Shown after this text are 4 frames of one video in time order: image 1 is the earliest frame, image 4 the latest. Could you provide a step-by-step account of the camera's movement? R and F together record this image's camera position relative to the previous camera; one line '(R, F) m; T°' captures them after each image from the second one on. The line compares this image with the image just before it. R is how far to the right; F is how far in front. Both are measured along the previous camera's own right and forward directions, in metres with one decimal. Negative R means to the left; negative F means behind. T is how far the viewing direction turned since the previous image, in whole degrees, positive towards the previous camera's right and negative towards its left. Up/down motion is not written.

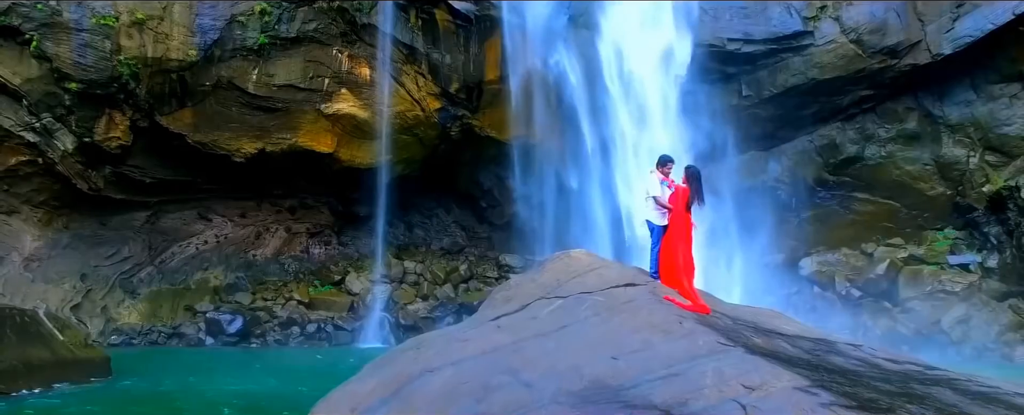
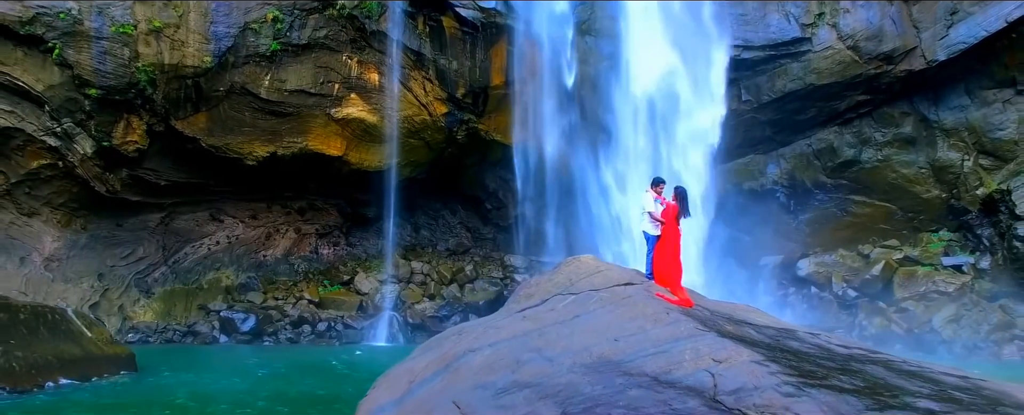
(-0.1, -0.4) m; 0°
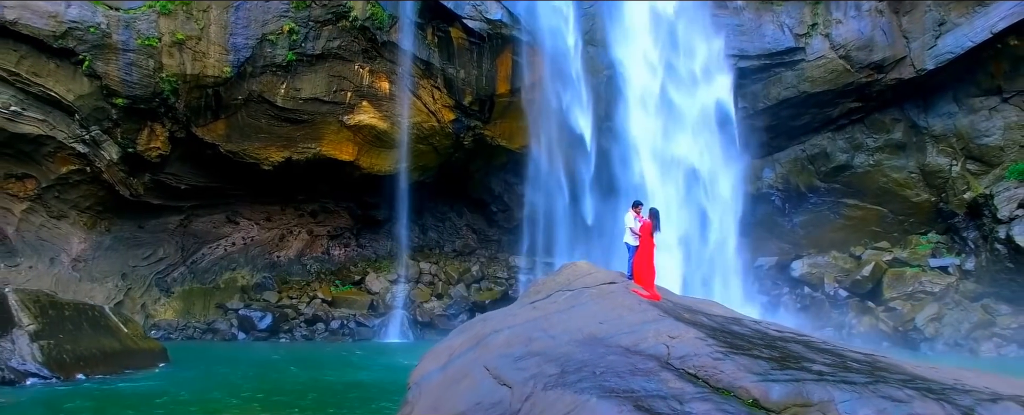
(0.0, -0.6) m; 0°
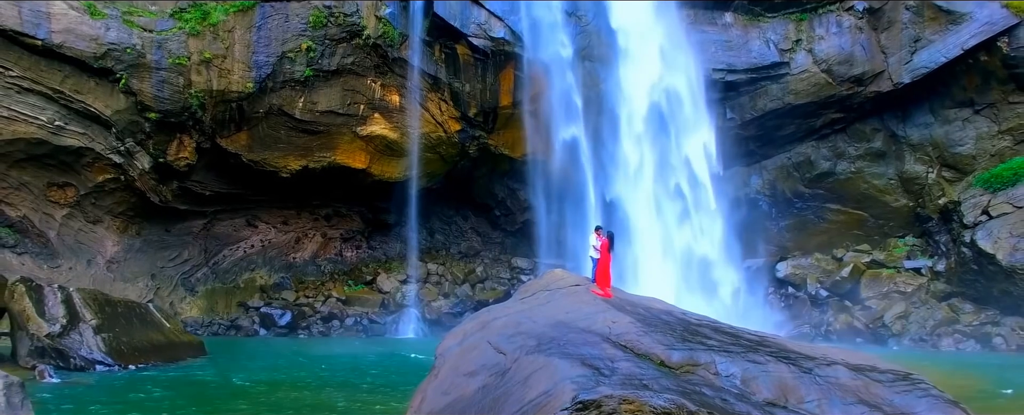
(0.0, -1.0) m; 0°
